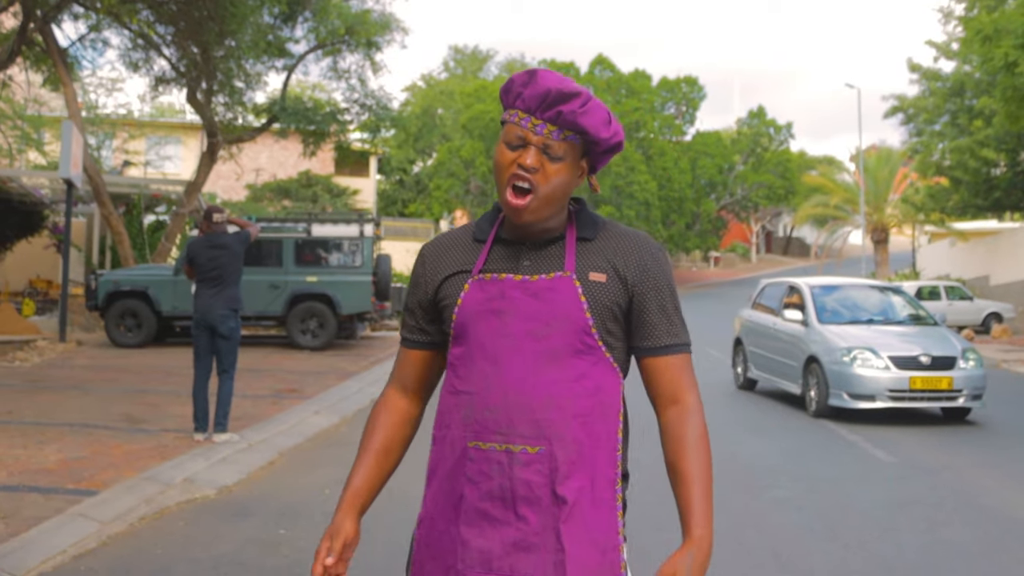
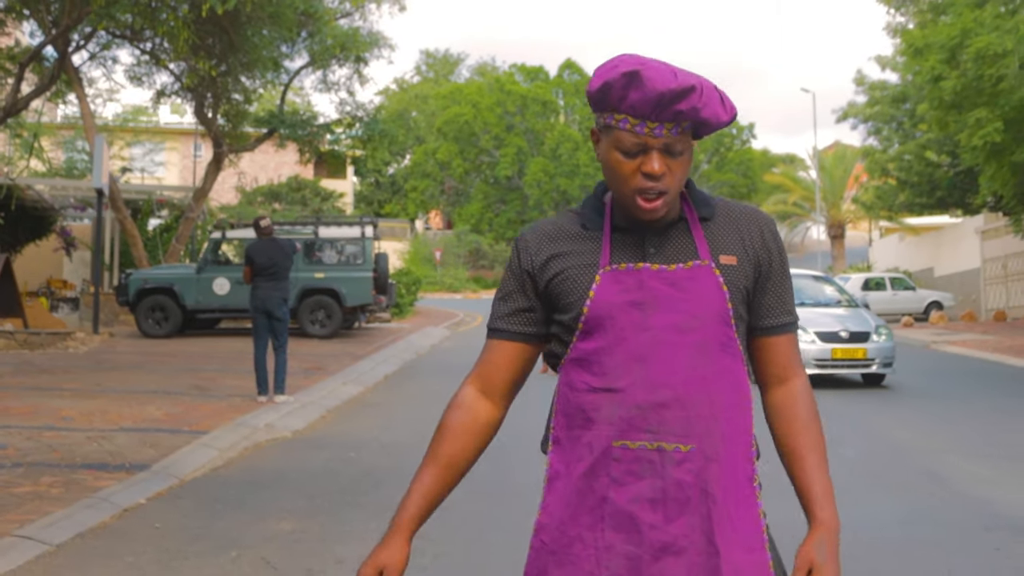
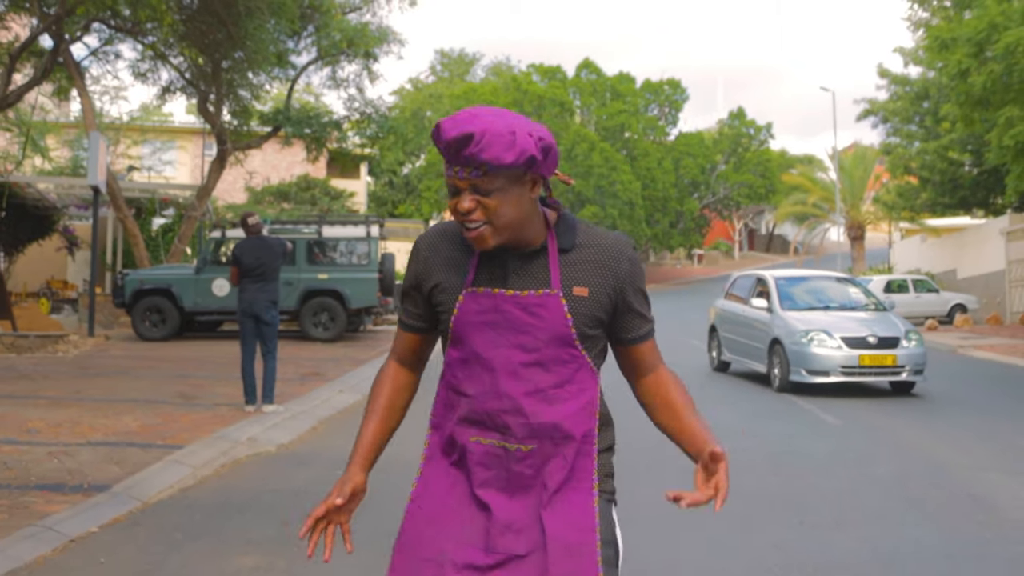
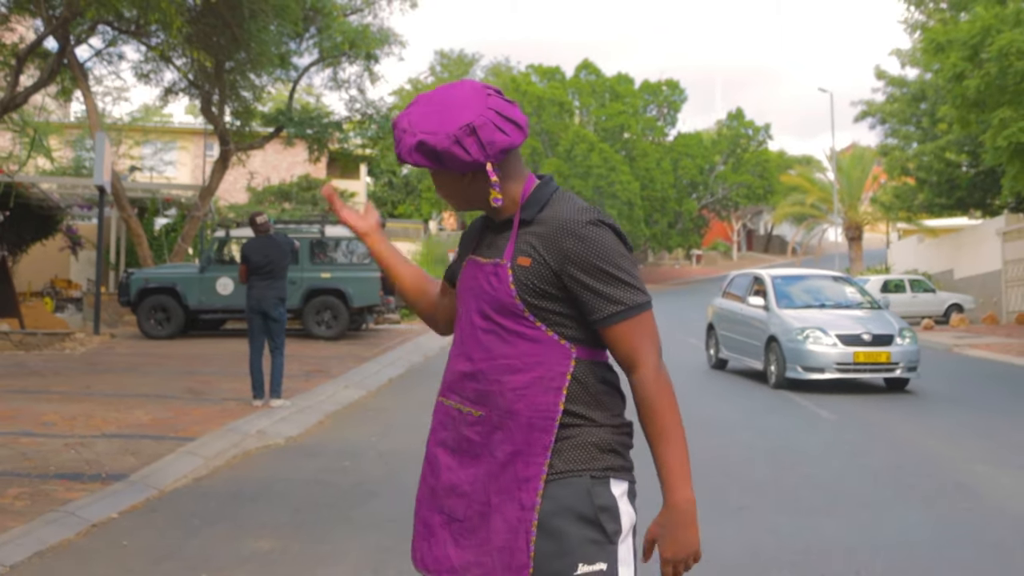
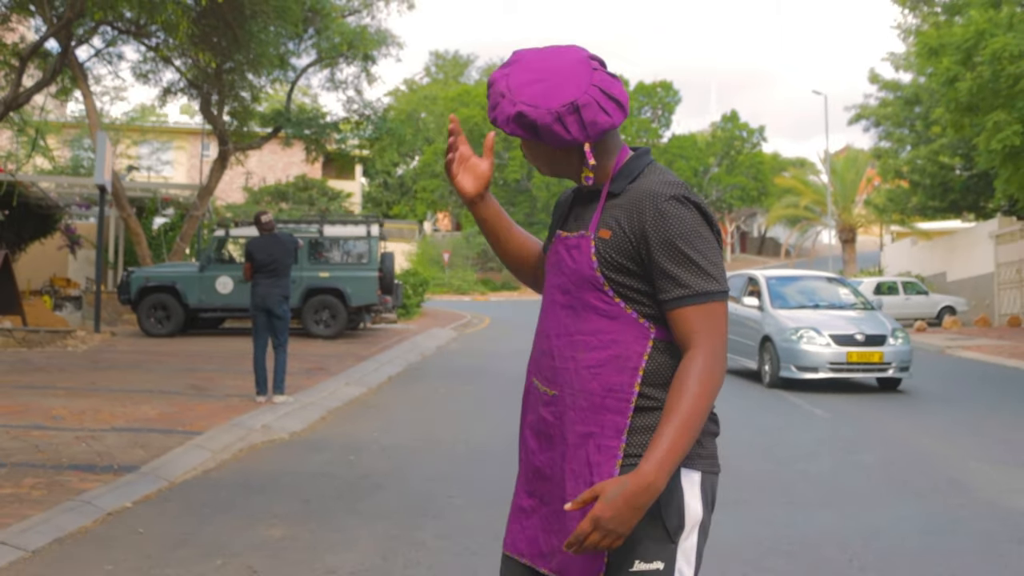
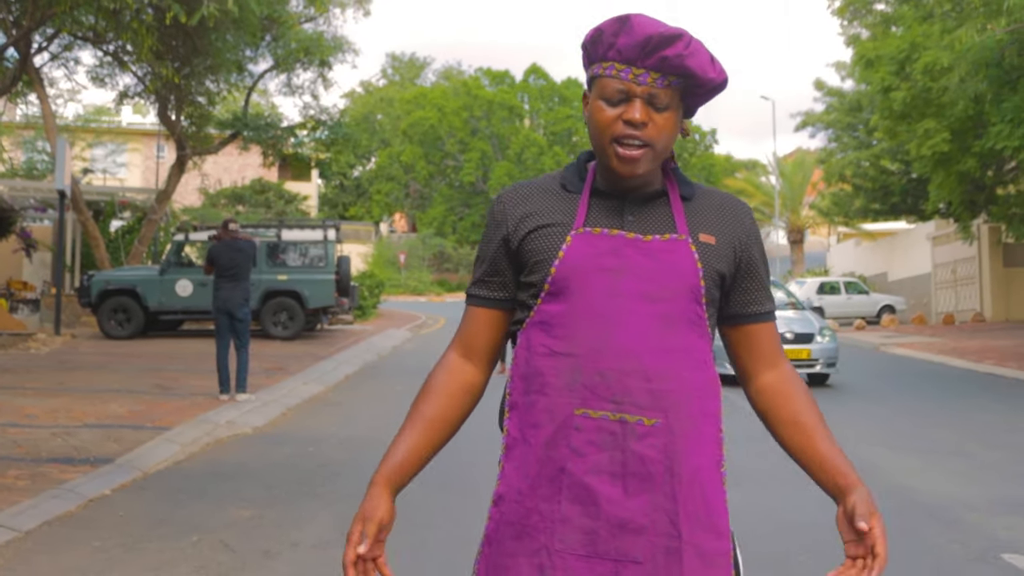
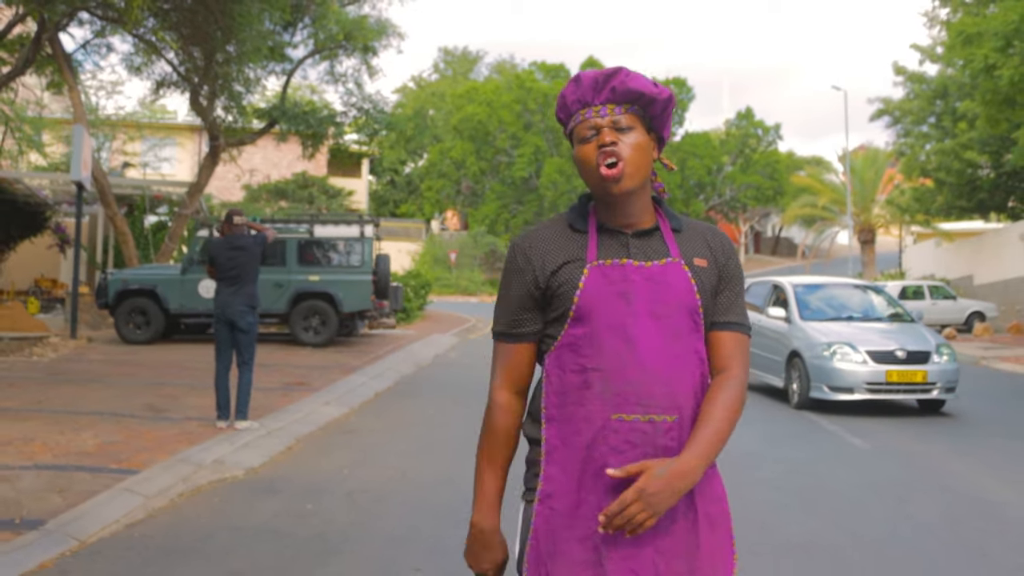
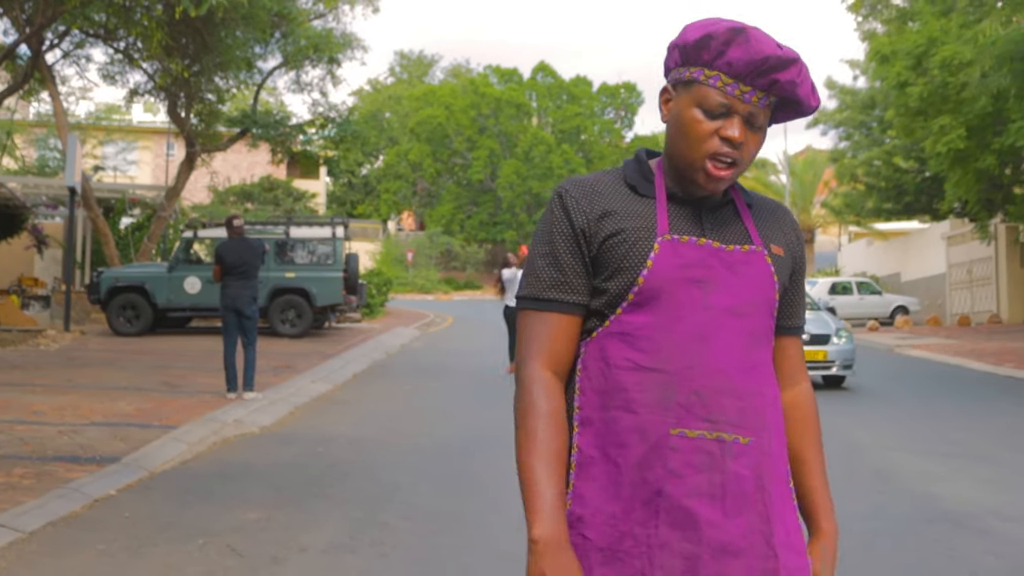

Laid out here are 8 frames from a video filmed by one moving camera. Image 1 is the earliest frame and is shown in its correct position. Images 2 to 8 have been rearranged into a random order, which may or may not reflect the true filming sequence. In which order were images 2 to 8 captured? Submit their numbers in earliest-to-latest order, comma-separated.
7, 3, 4, 5, 2, 8, 6
